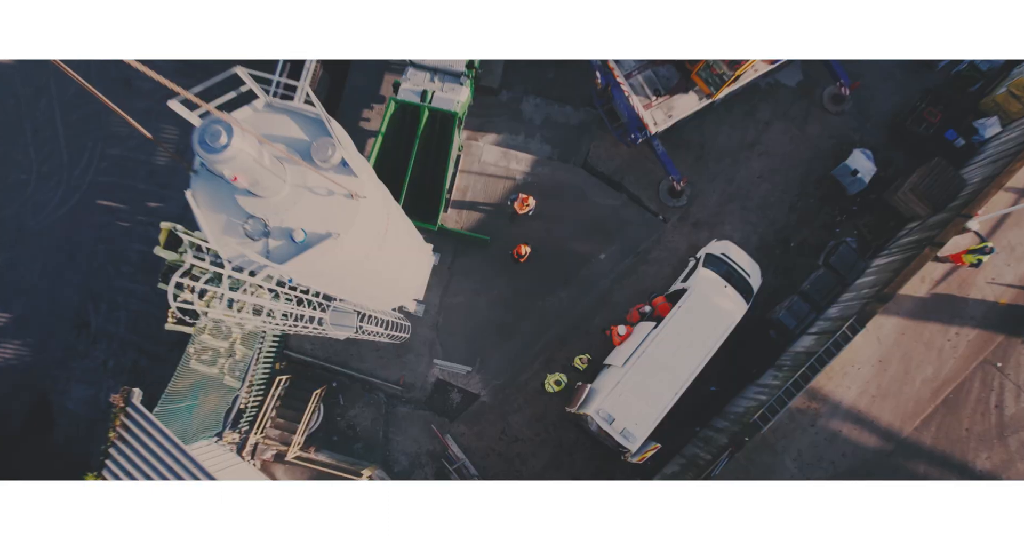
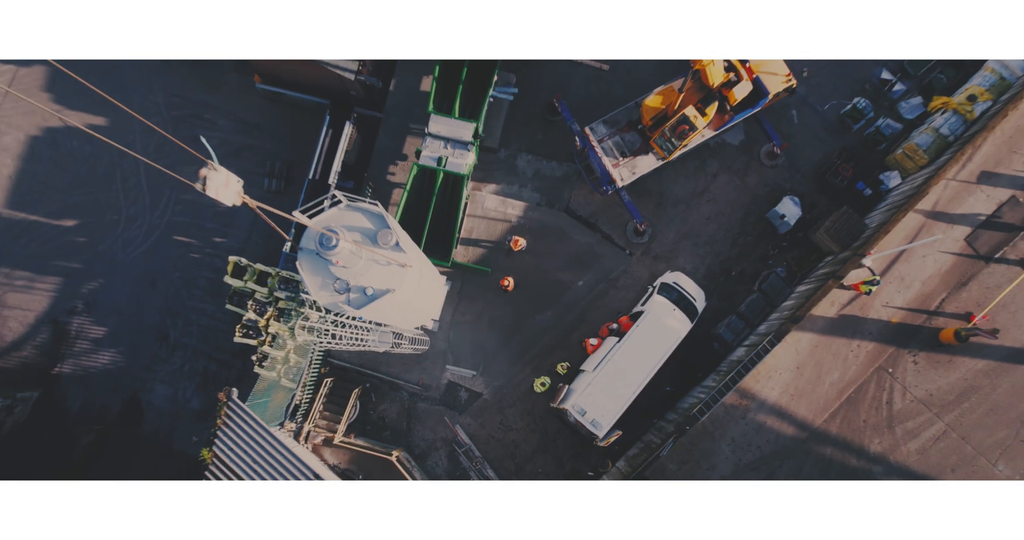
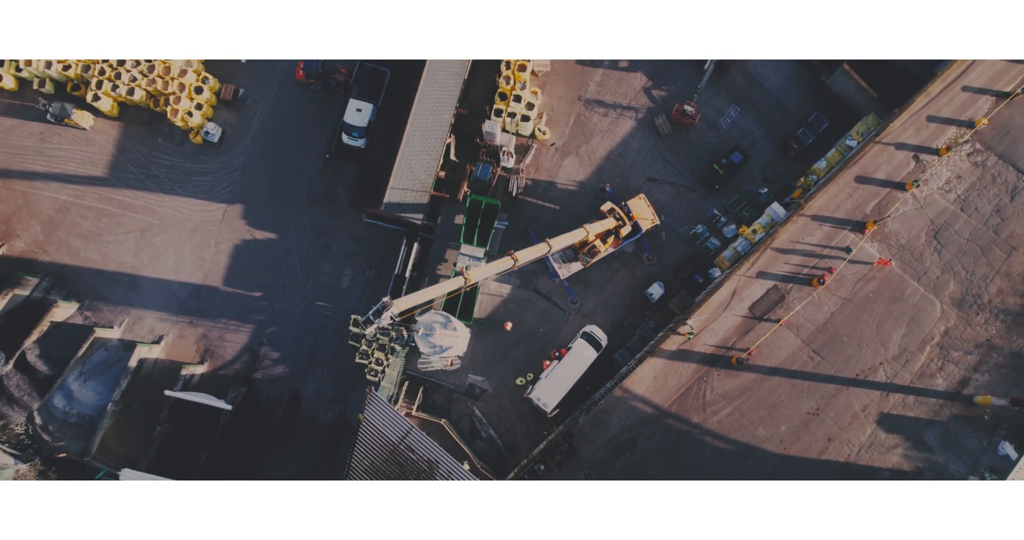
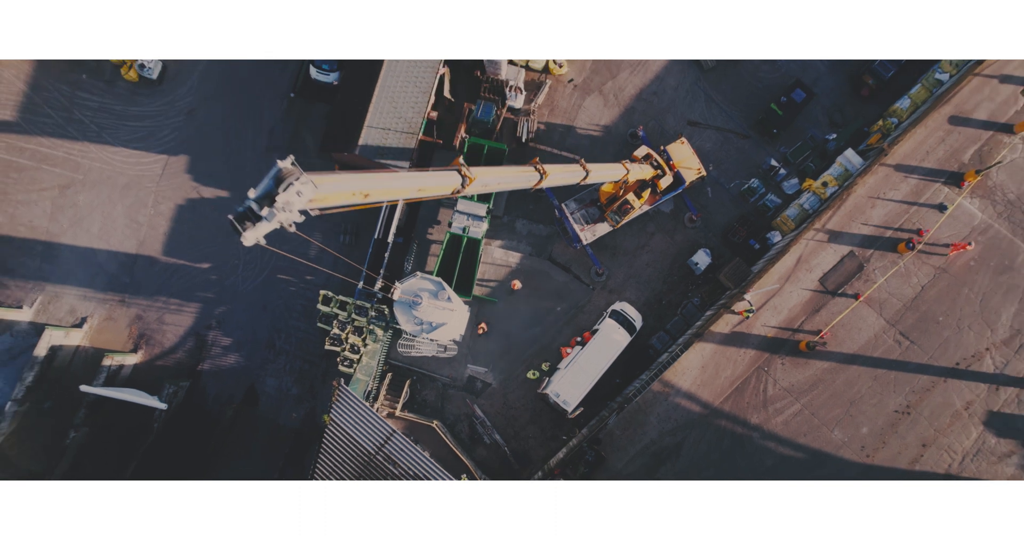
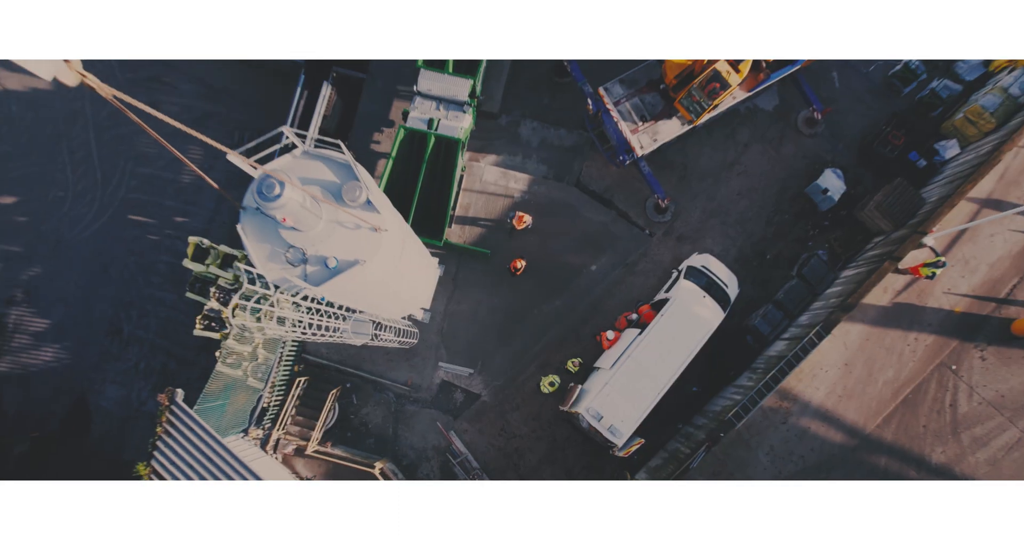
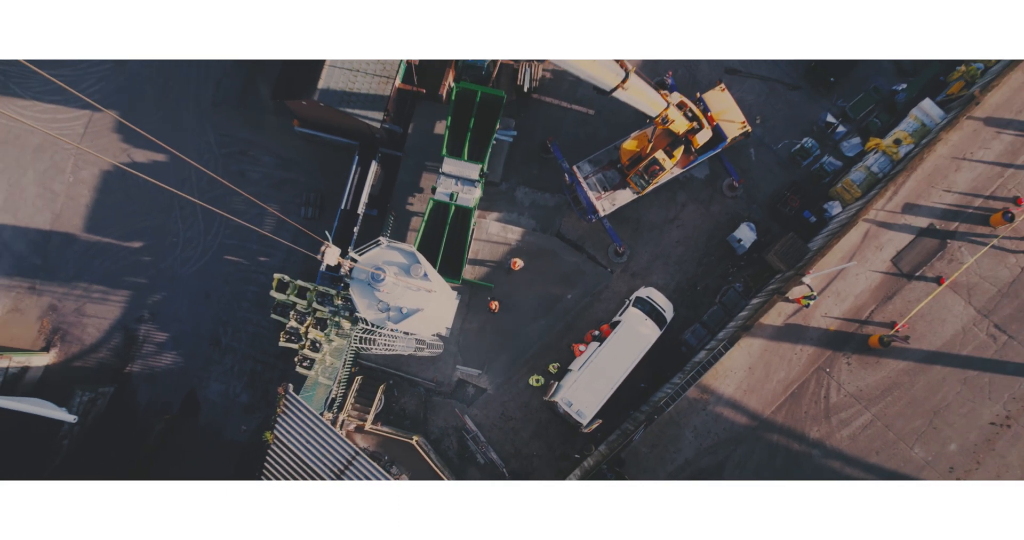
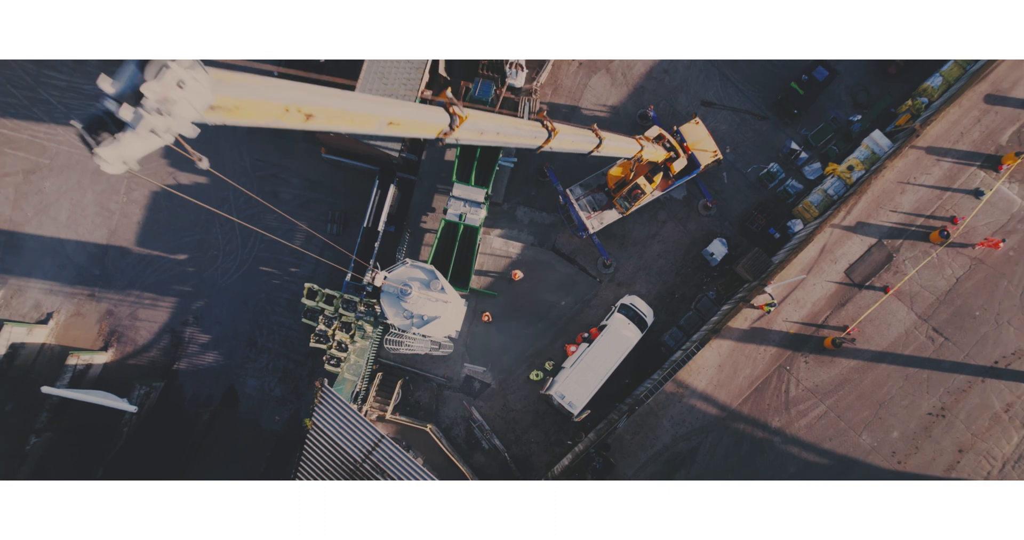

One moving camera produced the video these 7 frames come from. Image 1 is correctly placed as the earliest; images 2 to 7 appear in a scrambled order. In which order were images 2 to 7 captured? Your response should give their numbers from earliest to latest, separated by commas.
5, 2, 6, 7, 4, 3
